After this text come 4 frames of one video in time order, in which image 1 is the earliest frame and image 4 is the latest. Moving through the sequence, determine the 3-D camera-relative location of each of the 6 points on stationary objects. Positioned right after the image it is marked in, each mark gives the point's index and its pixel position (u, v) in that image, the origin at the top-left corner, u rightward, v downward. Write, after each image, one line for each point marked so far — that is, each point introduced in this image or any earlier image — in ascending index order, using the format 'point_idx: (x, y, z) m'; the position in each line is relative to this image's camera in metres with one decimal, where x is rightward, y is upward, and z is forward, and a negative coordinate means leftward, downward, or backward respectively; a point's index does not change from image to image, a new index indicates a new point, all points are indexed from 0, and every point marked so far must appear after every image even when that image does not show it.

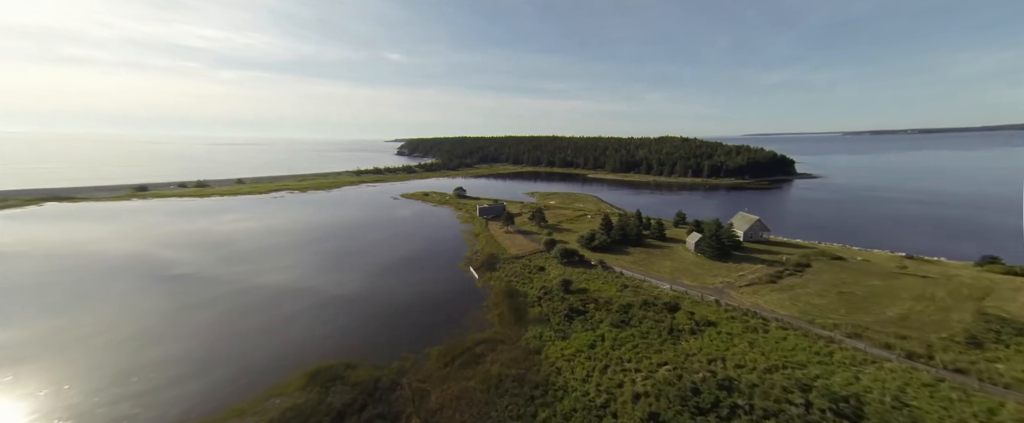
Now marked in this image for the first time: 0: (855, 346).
0: (+14.2, -5.5, +13.9) m
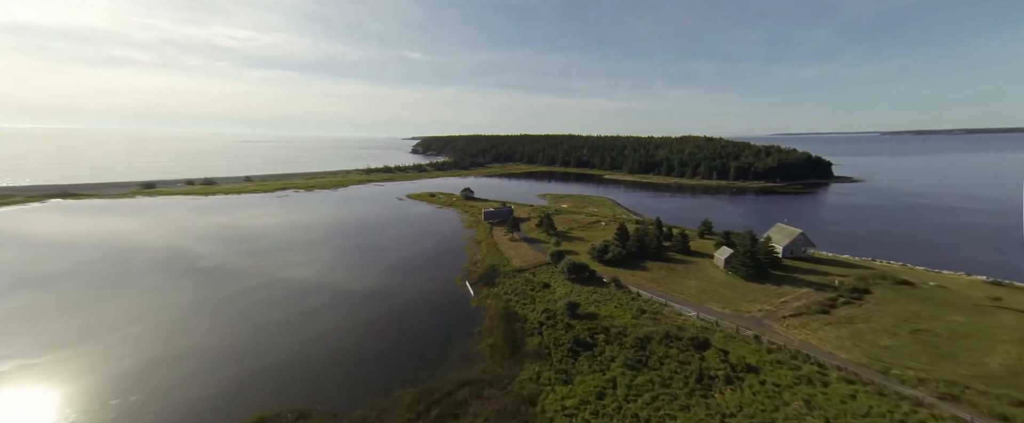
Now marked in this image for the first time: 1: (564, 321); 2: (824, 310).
0: (+13.7, -6.3, +10.4) m
1: (+2.7, -5.7, +17.4) m
2: (+15.6, -4.9, +16.7) m
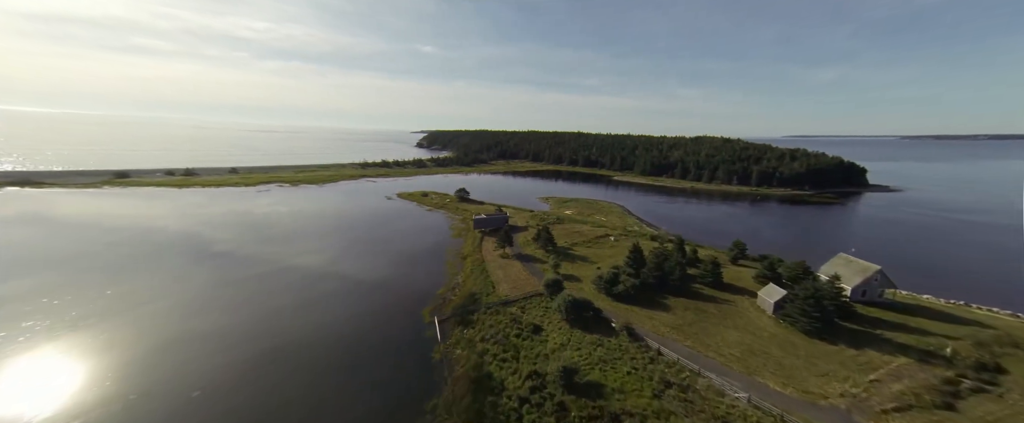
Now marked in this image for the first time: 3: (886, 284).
0: (+12.4, -7.8, +5.0) m
1: (+1.6, -6.8, +12.2) m
2: (+14.4, -6.4, +11.2) m
3: (+19.1, -3.7, +17.1) m
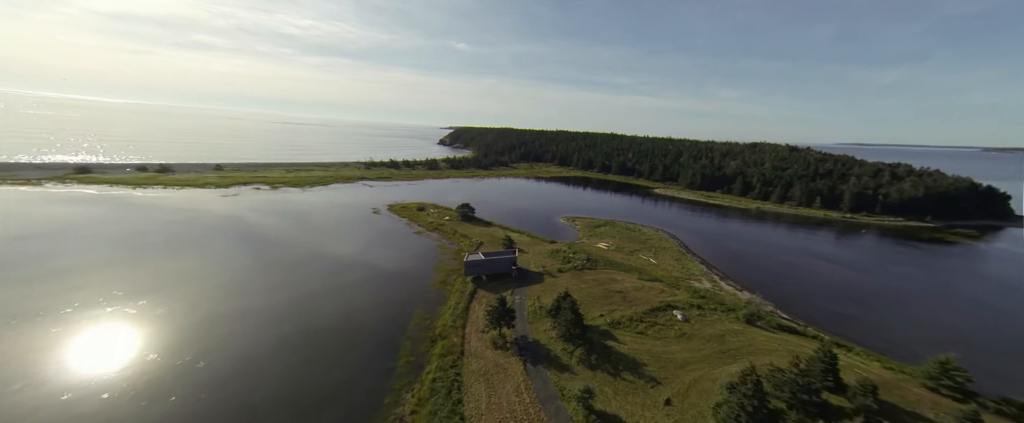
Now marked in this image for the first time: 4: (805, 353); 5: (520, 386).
0: (+10.5, -11.2, -6.9) m
1: (+0.3, -9.8, +1.2) m
2: (+13.0, -9.9, -0.8) m
3: (+18.3, -7.4, +4.8) m
4: (+12.8, -5.6, +15.0) m
5: (+0.5, -7.0, +13.5) m
